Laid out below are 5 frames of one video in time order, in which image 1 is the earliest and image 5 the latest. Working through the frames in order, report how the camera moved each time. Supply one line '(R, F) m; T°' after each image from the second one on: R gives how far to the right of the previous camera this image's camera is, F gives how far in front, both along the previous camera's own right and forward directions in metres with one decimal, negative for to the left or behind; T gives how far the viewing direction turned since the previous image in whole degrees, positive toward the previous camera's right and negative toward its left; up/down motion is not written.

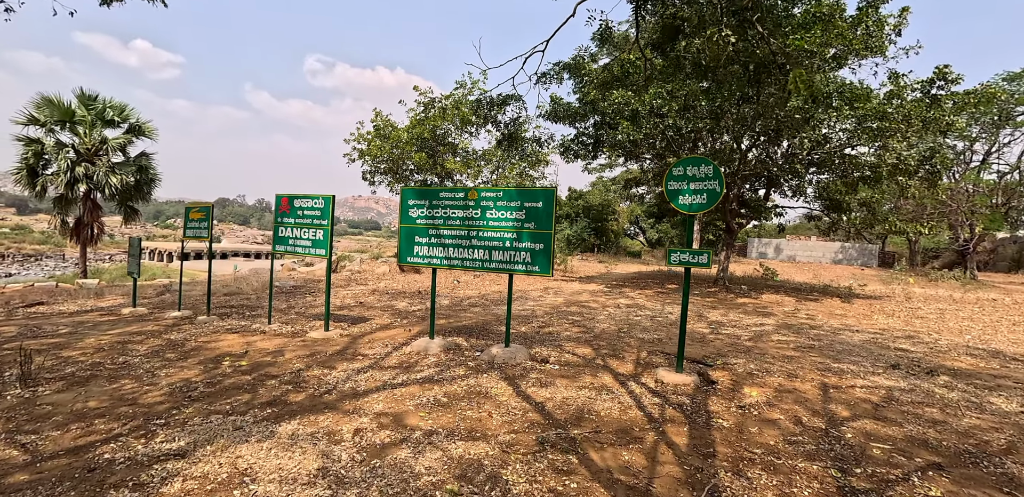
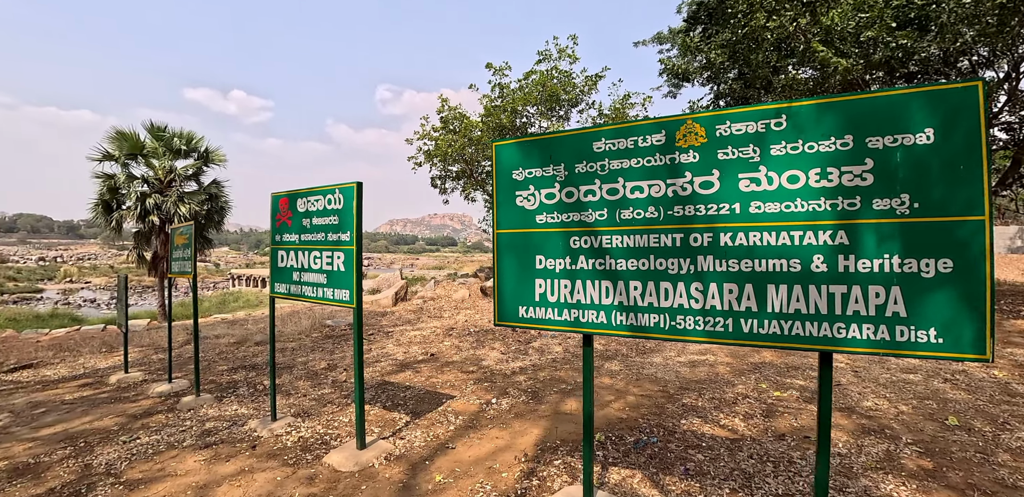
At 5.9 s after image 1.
(-0.9, +3.5) m; -9°
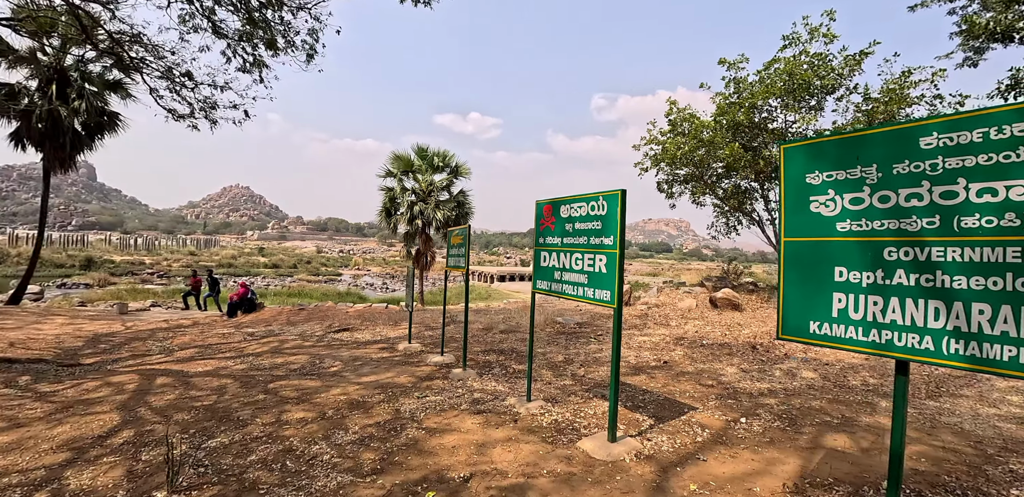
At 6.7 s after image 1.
(-0.3, -0.2) m; -25°
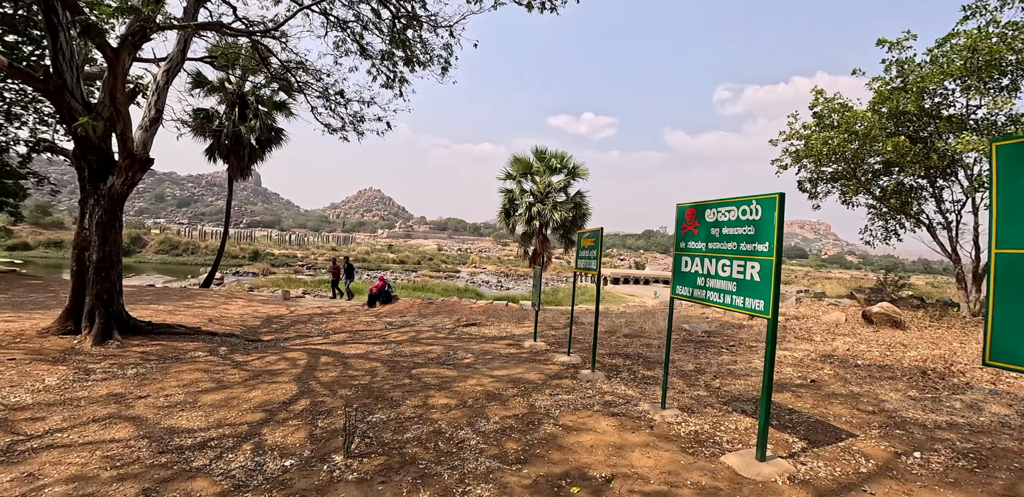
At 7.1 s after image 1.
(-0.2, -0.1) m; -13°
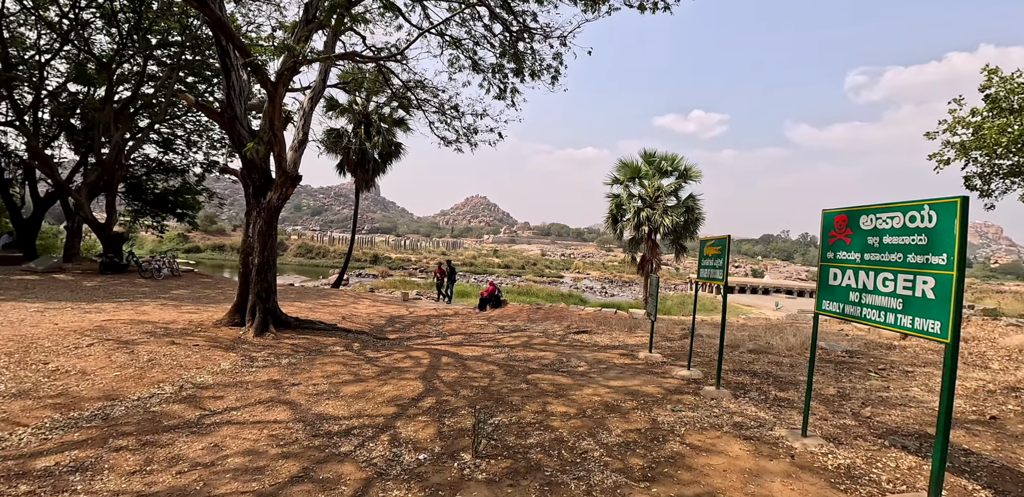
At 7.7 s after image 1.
(-0.1, 0.0) m; -12°
